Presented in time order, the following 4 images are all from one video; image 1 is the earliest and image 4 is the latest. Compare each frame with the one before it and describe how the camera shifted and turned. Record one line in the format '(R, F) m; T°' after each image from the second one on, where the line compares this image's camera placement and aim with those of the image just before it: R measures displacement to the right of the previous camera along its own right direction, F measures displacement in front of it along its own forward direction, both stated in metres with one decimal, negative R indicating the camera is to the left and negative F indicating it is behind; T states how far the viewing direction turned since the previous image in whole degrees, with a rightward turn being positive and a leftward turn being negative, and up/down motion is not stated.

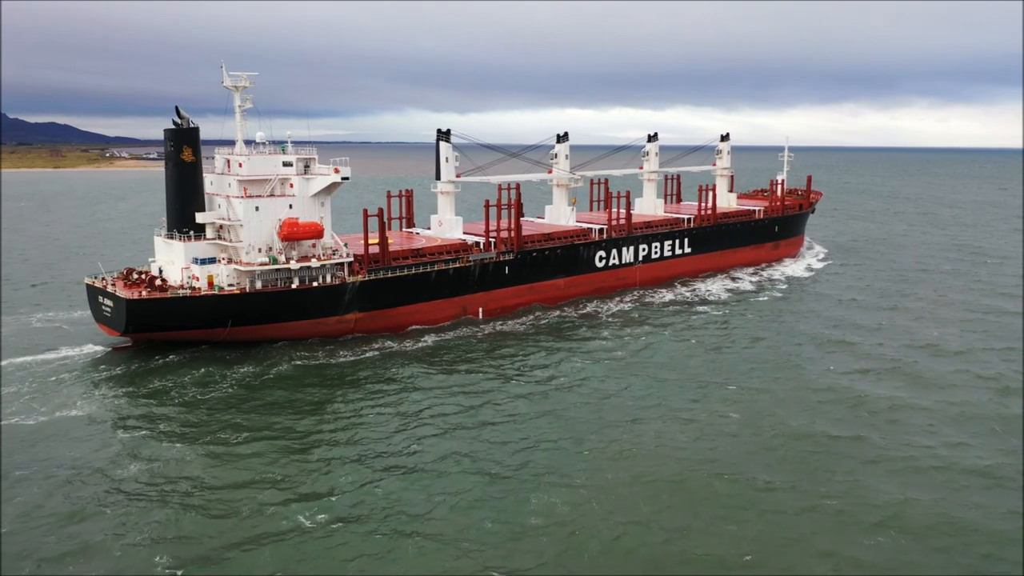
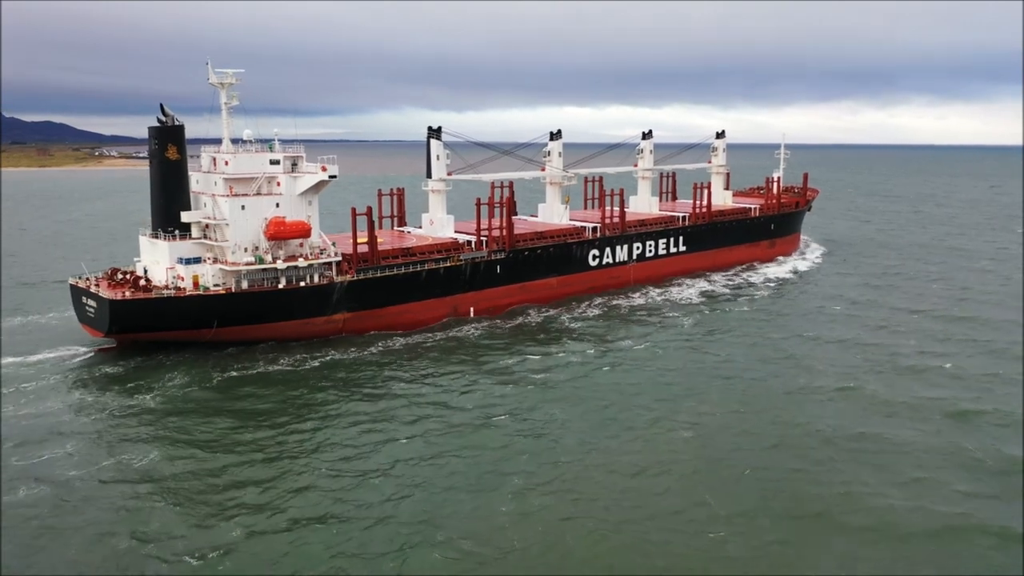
(+1.2, +1.3) m; 0°
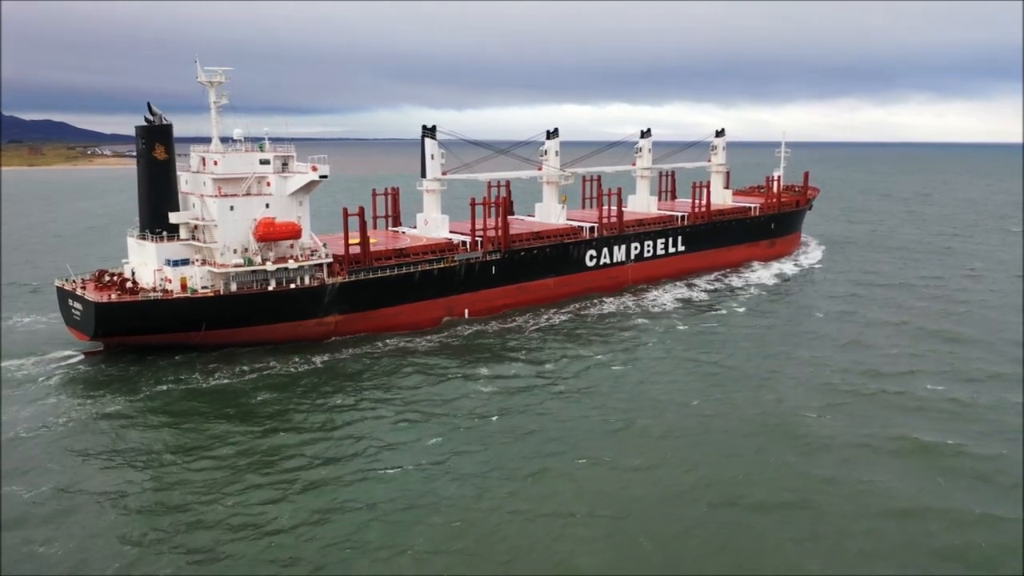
(+0.8, +1.8) m; 0°
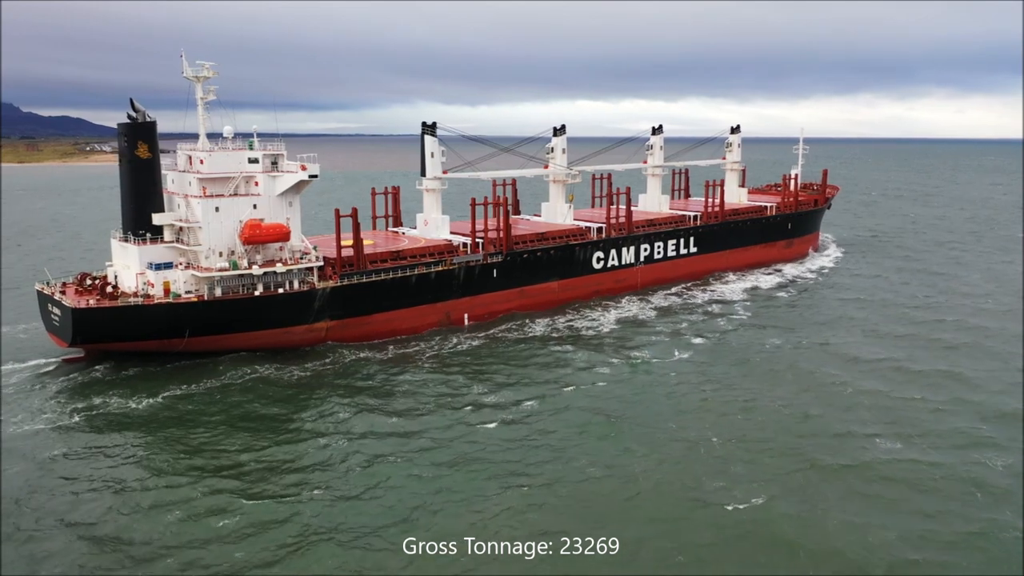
(+1.8, +4.9) m; -1°
